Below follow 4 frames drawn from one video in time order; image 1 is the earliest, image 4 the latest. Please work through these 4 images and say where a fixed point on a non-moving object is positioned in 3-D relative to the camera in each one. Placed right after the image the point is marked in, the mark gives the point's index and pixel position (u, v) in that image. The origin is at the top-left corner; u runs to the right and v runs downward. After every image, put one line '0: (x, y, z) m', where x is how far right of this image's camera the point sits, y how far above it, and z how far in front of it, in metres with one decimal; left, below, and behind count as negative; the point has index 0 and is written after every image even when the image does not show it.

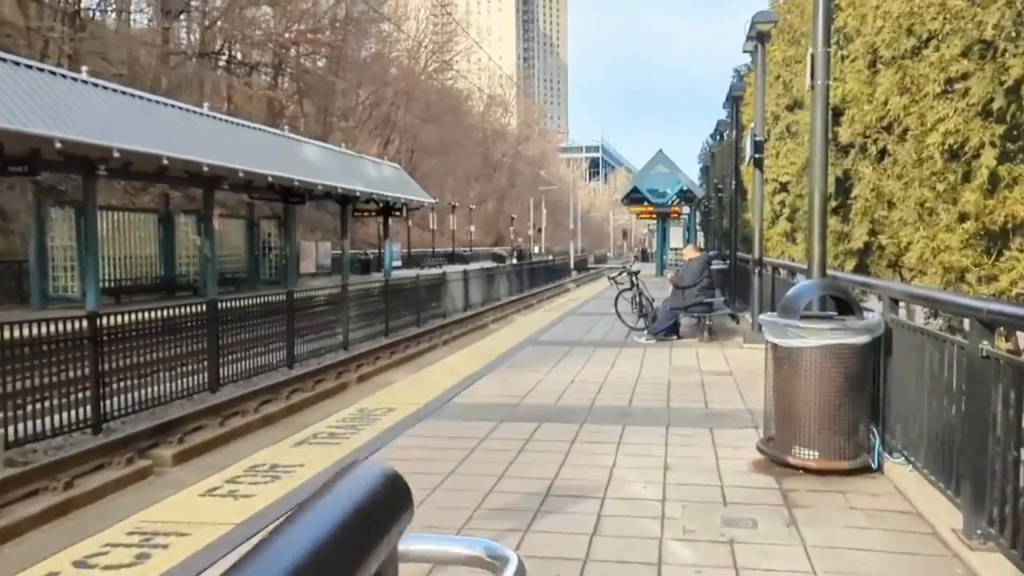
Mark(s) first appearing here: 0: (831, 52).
0: (+2.8, +2.1, +6.6) m
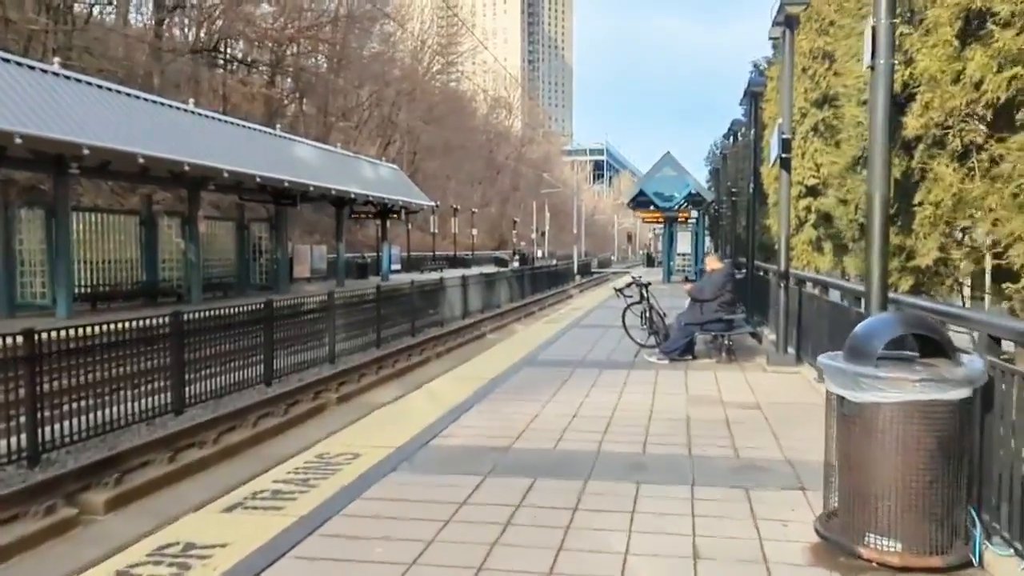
0: (+2.7, +1.9, +5.4) m
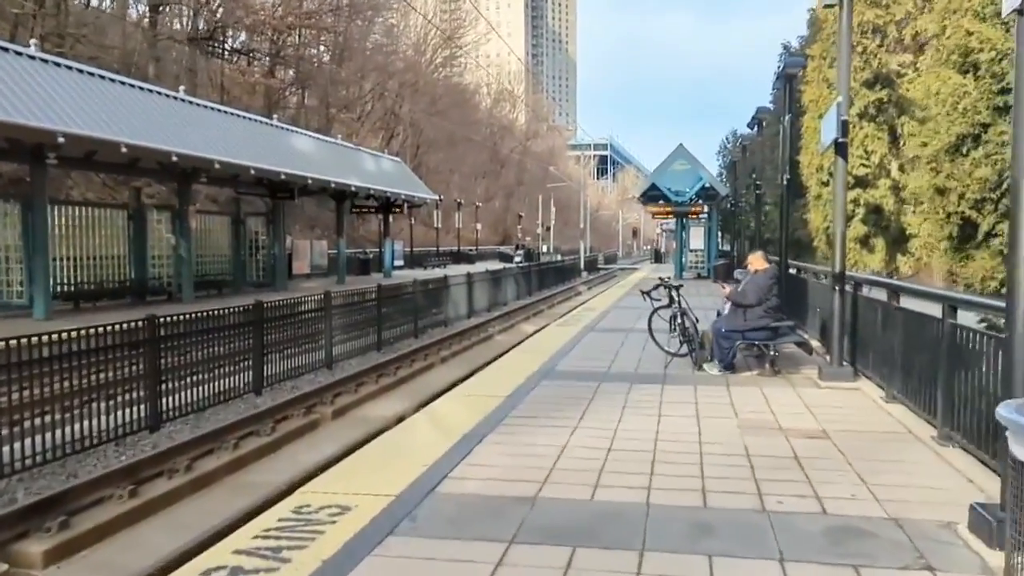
0: (+2.9, +1.8, +4.1) m
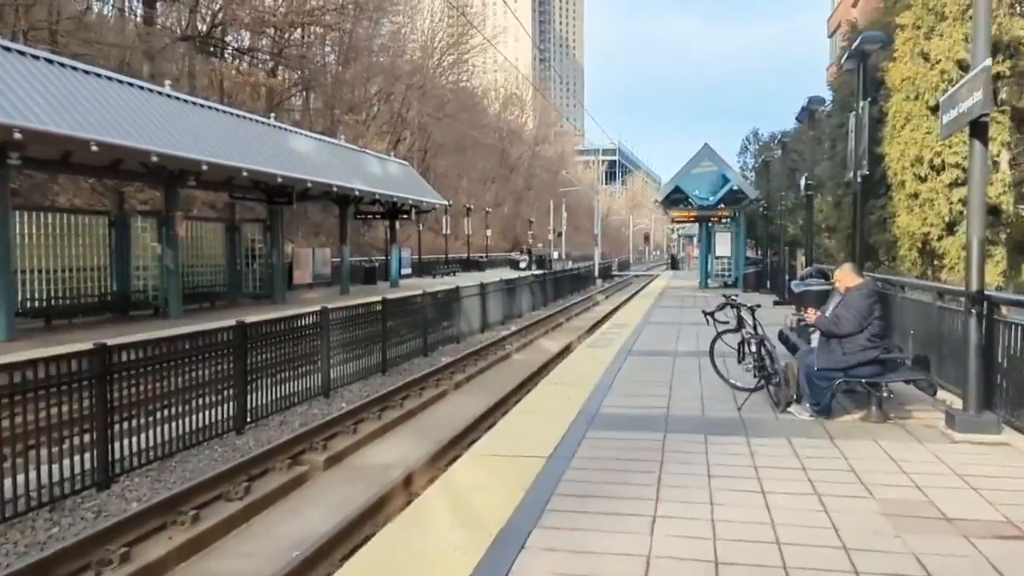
0: (+3.2, +1.6, +2.1) m
